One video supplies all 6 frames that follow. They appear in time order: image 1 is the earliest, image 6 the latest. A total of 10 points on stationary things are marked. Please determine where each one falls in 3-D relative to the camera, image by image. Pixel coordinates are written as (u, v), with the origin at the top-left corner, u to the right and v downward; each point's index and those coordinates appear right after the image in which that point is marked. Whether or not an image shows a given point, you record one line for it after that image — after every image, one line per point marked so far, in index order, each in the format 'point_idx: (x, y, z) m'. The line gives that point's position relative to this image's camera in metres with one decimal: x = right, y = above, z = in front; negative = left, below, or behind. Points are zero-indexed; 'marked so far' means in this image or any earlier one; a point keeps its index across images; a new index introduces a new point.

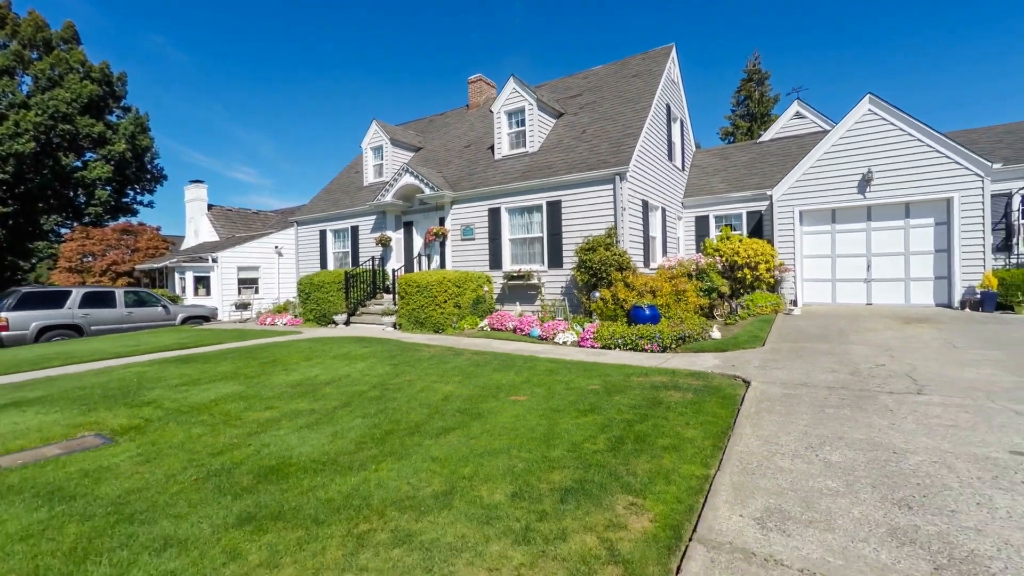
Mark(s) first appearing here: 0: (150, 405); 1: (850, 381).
0: (-4.7, -1.5, +5.8) m
1: (+4.3, -1.1, +5.6) m
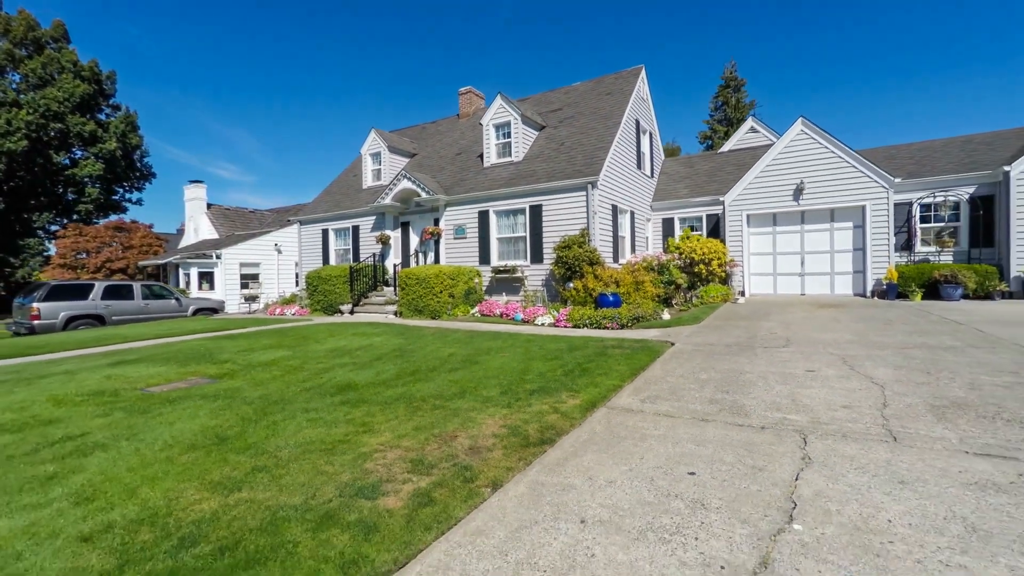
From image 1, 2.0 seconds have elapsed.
0: (-4.9, -1.2, +7.6) m
1: (+4.1, -0.9, +7.7) m
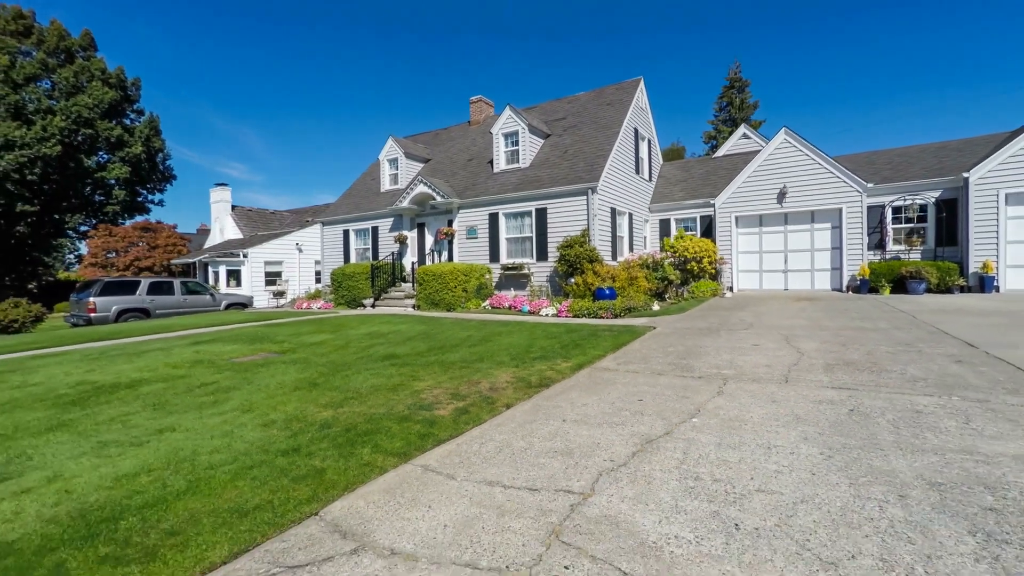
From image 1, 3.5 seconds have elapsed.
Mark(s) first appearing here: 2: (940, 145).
0: (-4.8, -1.1, +9.2) m
1: (+4.2, -0.8, +9.2) m
2: (+15.9, +5.3, +16.4) m
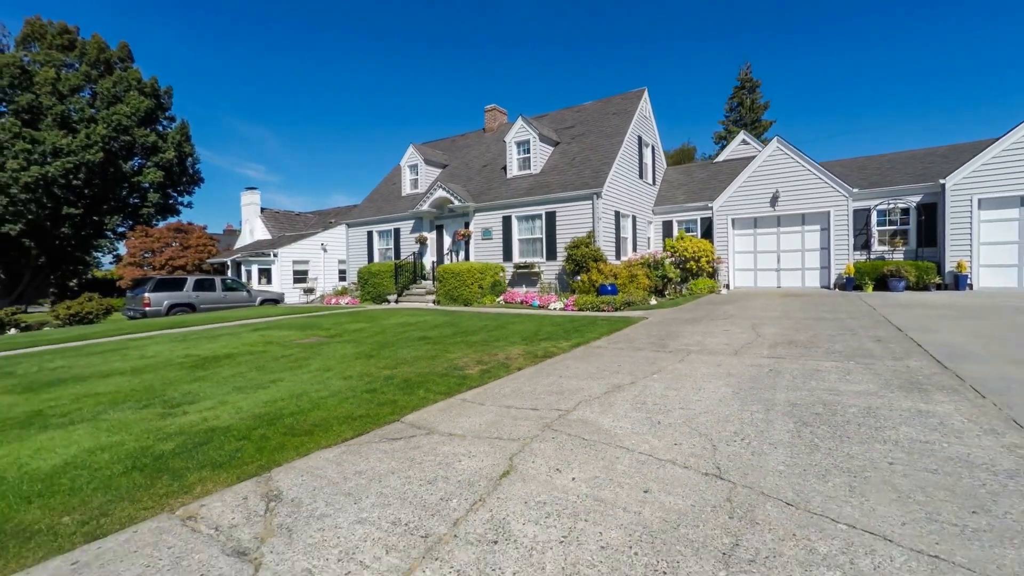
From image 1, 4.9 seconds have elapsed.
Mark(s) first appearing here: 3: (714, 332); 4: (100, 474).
0: (-4.5, -1.0, +10.9) m
1: (+4.5, -0.7, +10.6) m
2: (+16.4, +5.4, +17.4) m
3: (+3.7, -0.8, +8.1) m
4: (-2.8, -1.3, +3.1) m
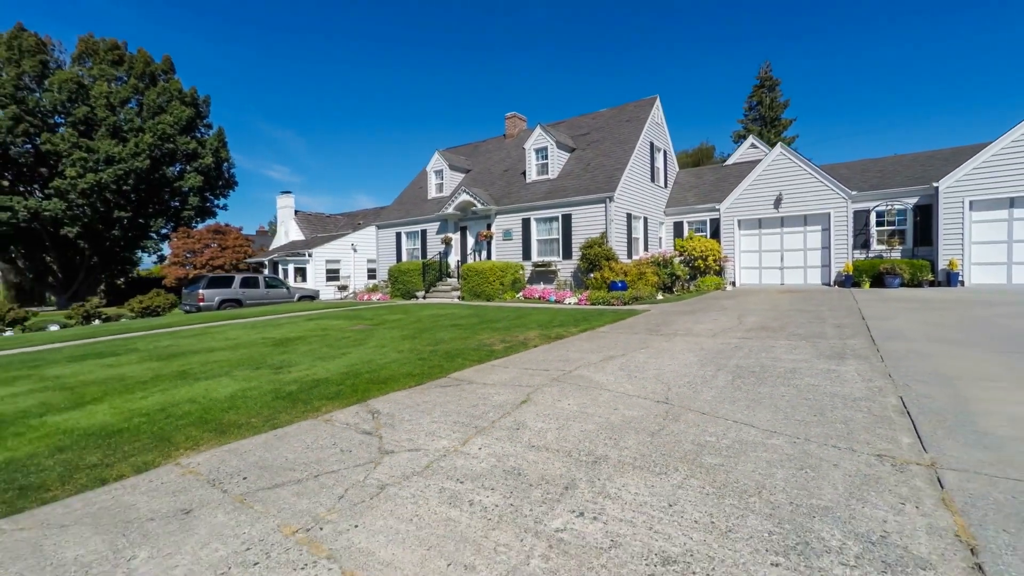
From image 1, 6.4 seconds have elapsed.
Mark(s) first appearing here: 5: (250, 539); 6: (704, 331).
0: (-4.0, -0.9, +12.5) m
1: (+5.0, -0.6, +11.8) m
2: (+17.1, +5.5, +18.2) m
3: (+4.1, -0.7, +9.4) m
4: (-2.7, -1.2, +4.7) m
5: (-1.3, -1.3, +2.3) m
6: (+3.5, -0.8, +8.1) m
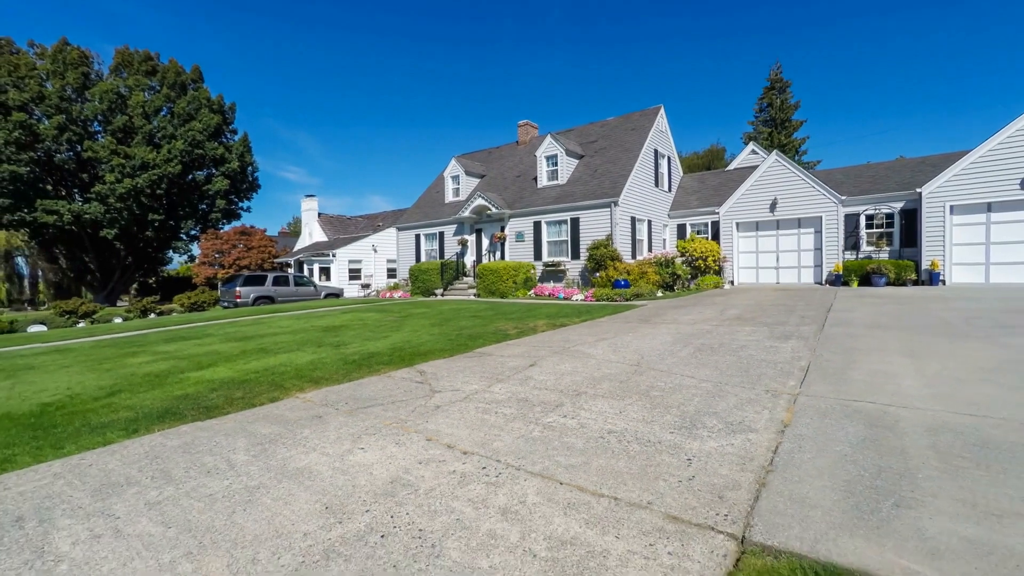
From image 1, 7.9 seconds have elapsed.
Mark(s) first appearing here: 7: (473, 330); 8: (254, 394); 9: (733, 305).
0: (-3.6, -0.8, +14.1) m
1: (+5.3, -0.5, +13.2) m
2: (+17.7, +5.6, +19.2) m
3: (+4.3, -0.6, +10.7) m
4: (-2.5, -1.1, +6.2) m
5: (-1.2, -1.2, +3.8) m
6: (+3.7, -0.7, +9.5) m
7: (-0.8, -0.9, +9.2) m
8: (-2.8, -1.2, +4.9) m
9: (+5.9, -0.5, +12.0) m
